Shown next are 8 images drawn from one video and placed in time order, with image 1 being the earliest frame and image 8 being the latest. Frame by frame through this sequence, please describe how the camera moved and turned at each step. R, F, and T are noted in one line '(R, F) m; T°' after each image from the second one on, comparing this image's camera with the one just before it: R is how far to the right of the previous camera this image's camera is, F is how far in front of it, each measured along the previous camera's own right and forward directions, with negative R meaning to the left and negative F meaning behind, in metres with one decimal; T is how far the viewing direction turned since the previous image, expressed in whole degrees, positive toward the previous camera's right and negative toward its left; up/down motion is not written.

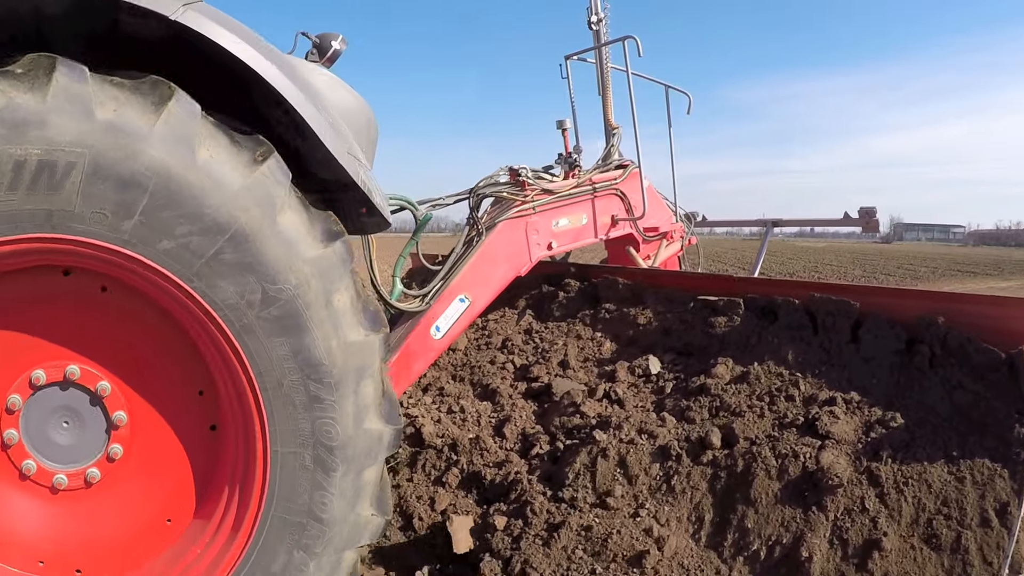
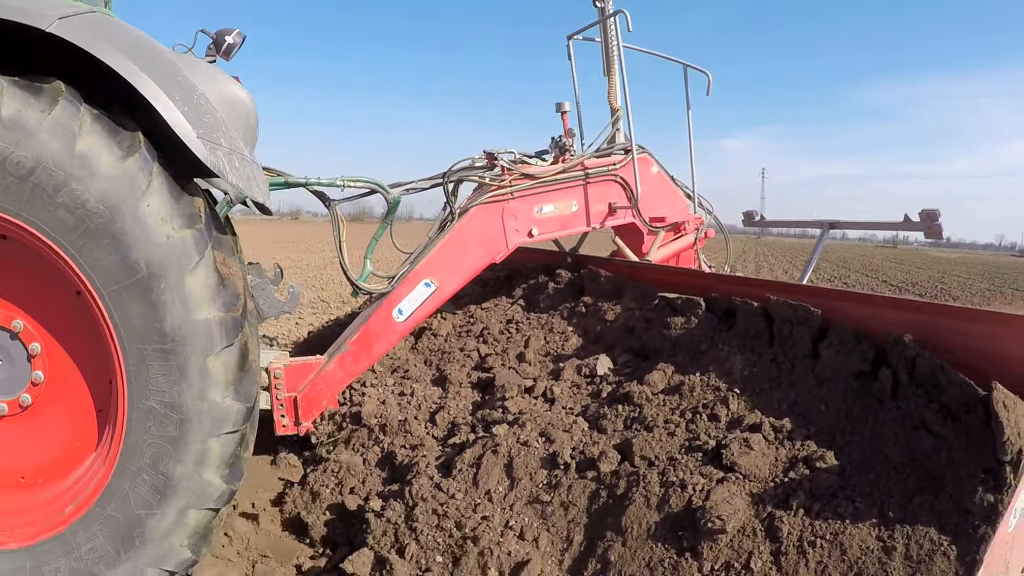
(+1.1, +0.4) m; -16°
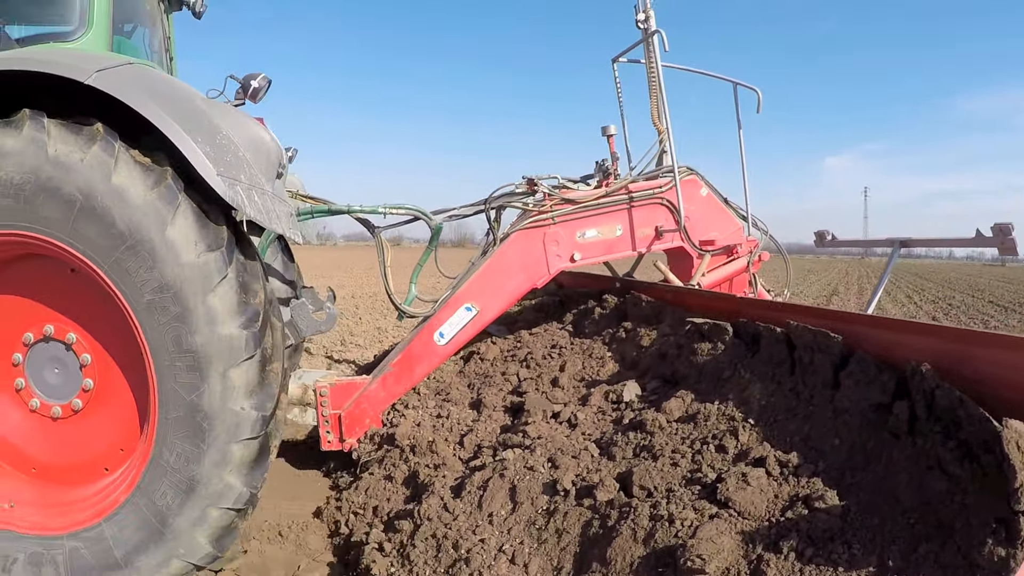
(+0.4, 0.0) m; -11°
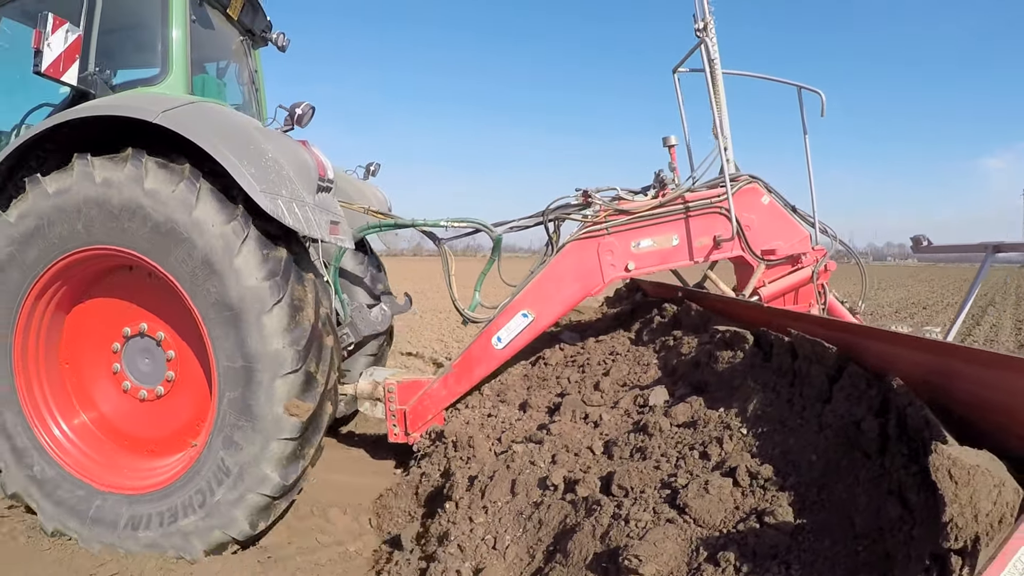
(+0.6, -0.1) m; -14°
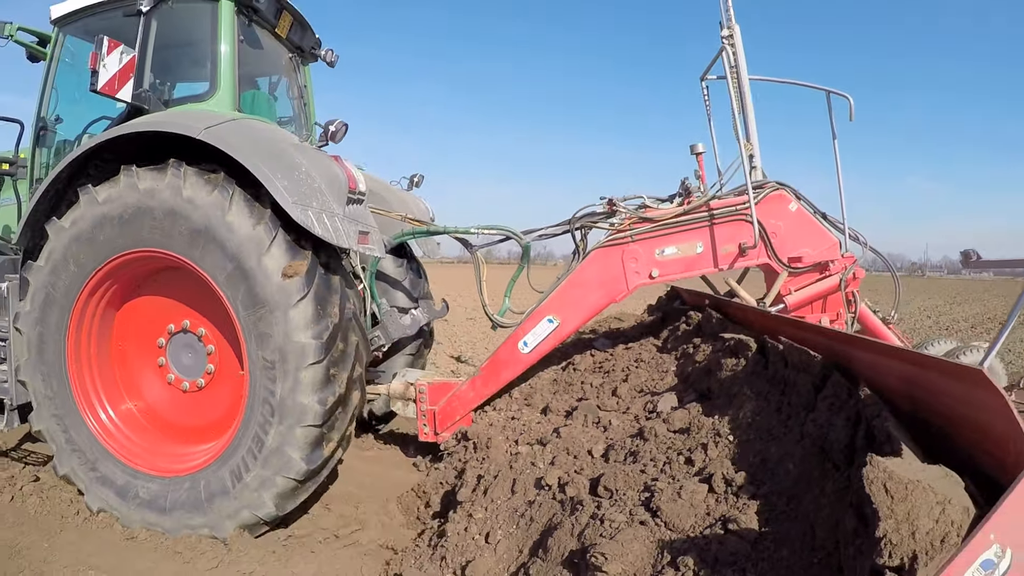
(+0.3, -0.1) m; -7°
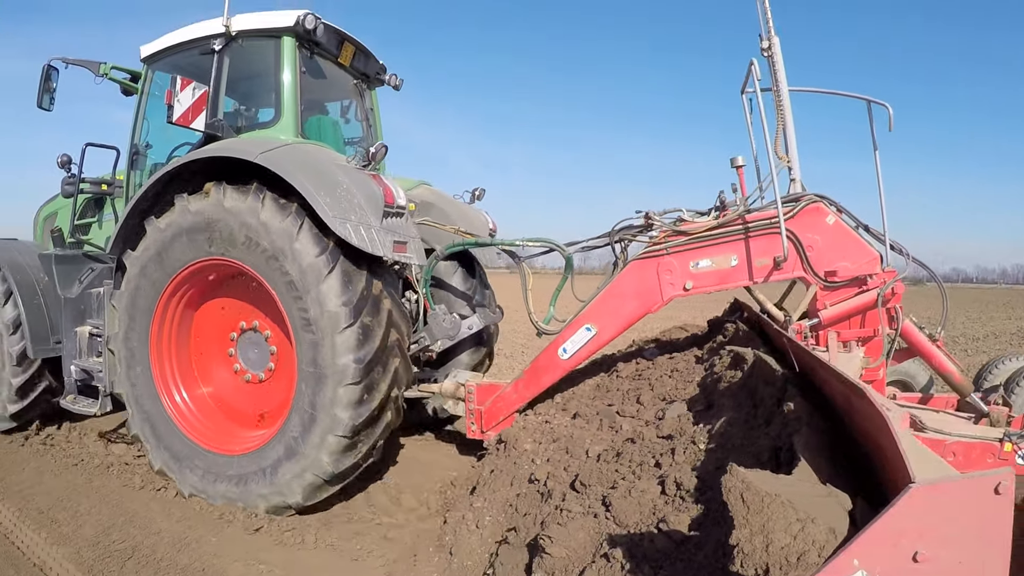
(+0.5, -0.1) m; -11°
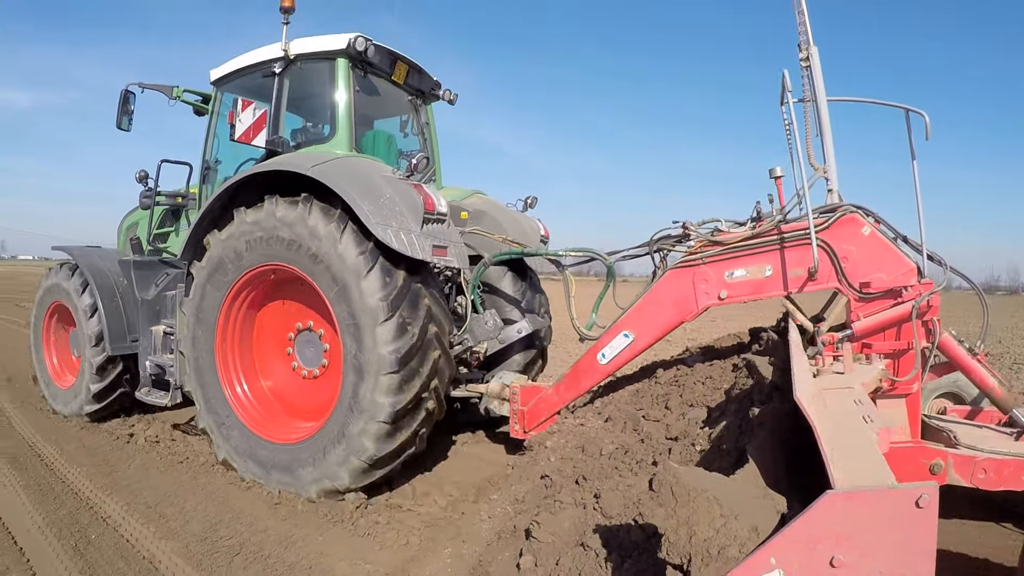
(+0.3, -0.2) m; -7°
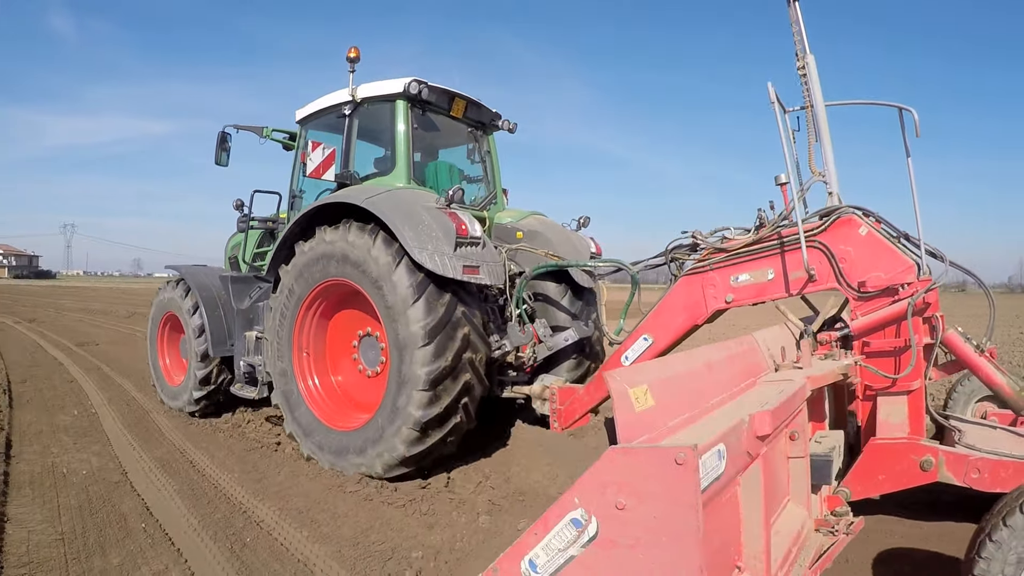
(+0.5, -0.3) m; -9°
